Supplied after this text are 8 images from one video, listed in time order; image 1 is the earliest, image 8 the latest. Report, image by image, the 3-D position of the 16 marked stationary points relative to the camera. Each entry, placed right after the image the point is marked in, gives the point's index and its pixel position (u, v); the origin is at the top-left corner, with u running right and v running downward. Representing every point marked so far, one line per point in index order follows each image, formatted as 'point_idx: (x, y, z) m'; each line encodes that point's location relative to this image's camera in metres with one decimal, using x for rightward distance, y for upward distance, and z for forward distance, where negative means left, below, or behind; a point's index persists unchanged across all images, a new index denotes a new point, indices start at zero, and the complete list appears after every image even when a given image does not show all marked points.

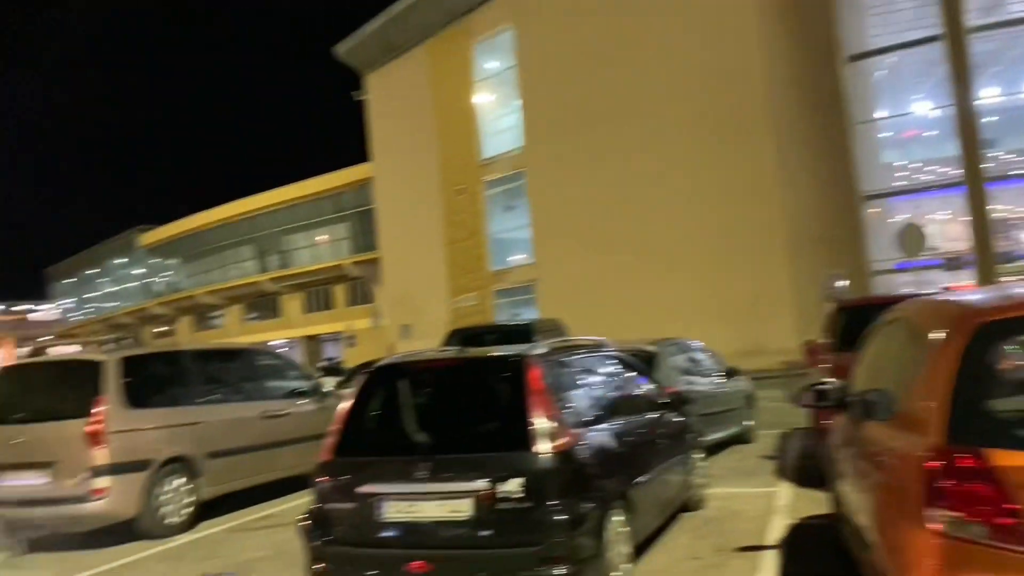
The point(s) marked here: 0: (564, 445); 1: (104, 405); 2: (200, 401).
0: (+0.3, -0.9, +4.3) m
1: (-3.8, -1.1, +6.8) m
2: (-3.3, -1.2, +7.8) m
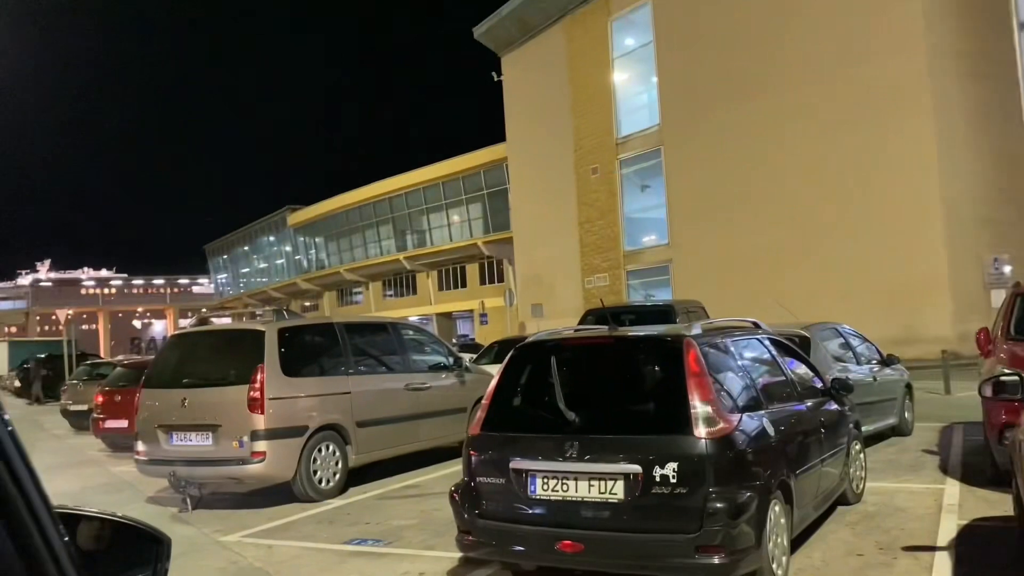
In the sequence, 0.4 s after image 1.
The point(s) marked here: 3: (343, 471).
0: (+1.2, -0.8, +4.1) m
1: (-2.5, -0.8, +7.3) m
2: (-1.8, -0.9, +8.2) m
3: (-1.8, -2.0, +8.0) m
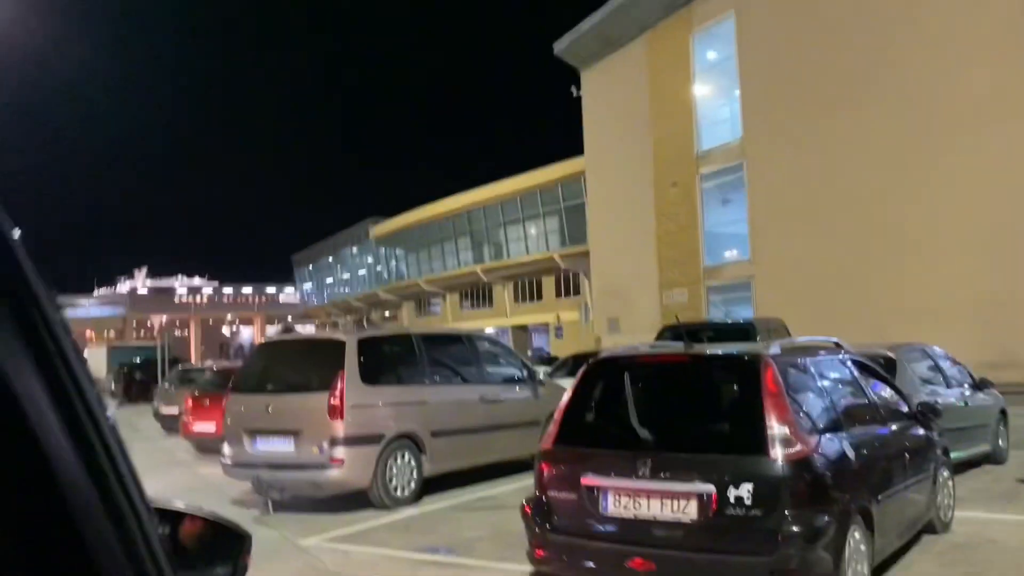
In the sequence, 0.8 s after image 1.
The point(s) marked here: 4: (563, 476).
0: (+1.5, -0.9, +3.9) m
1: (-1.7, -1.0, +7.5) m
2: (-1.0, -1.1, +8.4) m
3: (-1.0, -2.1, +8.1) m
4: (+0.3, -1.1, +4.4) m
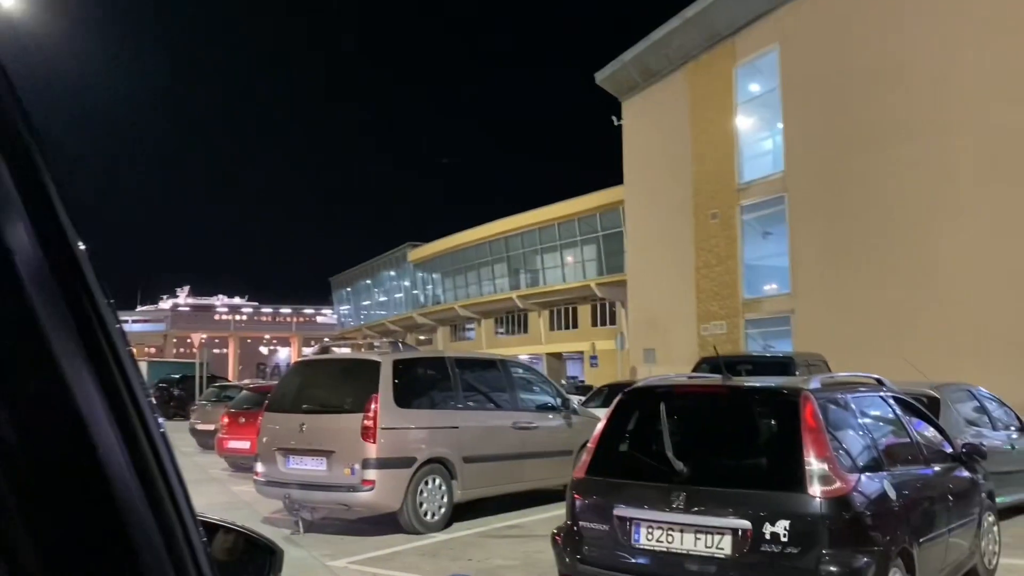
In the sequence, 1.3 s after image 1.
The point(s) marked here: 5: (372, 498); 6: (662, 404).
0: (+1.7, -1.1, +3.8) m
1: (-1.4, -1.2, +7.6) m
2: (-0.6, -1.3, +8.4) m
3: (-0.7, -2.4, +8.1) m
4: (+0.5, -1.3, +4.4) m
5: (-1.4, -2.1, +7.4) m
6: (+0.9, -0.7, +4.6) m
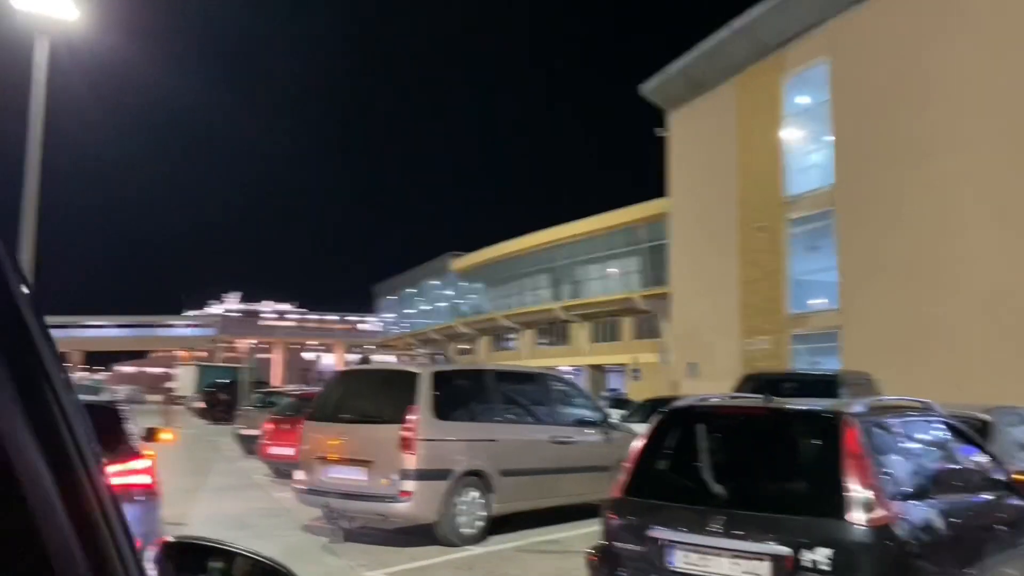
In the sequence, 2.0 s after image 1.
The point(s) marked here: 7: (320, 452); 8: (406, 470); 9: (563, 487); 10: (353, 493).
0: (+1.9, -1.2, +3.7) m
1: (-1.0, -1.3, +7.6) m
2: (-0.2, -1.5, +8.4) m
3: (-0.3, -2.5, +8.1) m
4: (+0.7, -1.4, +4.3) m
5: (-1.0, -2.2, +7.4) m
6: (+1.2, -0.8, +4.5) m
7: (-2.1, -1.8, +8.0) m
8: (-1.1, -1.8, +7.4) m
9: (+0.6, -2.4, +8.9) m
10: (-1.6, -2.1, +7.7) m
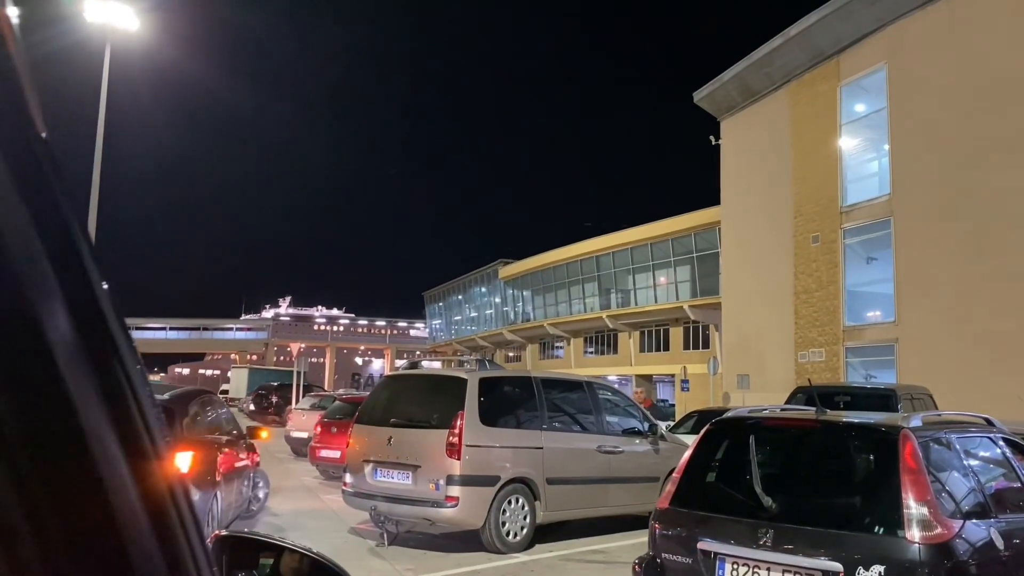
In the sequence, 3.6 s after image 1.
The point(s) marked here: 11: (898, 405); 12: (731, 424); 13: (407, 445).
0: (+2.1, -1.2, +3.6) m
1: (-0.5, -1.4, +7.7) m
2: (+0.4, -1.6, +8.4) m
3: (+0.2, -2.6, +8.1) m
4: (+1.0, -1.5, +4.3) m
5: (-0.6, -2.3, +7.4) m
6: (+1.4, -0.9, +4.4) m
7: (-1.6, -1.8, +8.1) m
8: (-0.6, -1.9, +7.5) m
9: (+1.2, -2.5, +8.8) m
10: (-1.2, -2.2, +7.8) m
11: (+5.5, -1.7, +10.5) m
12: (+1.3, -0.8, +4.5) m
13: (-1.1, -1.7, +7.8) m
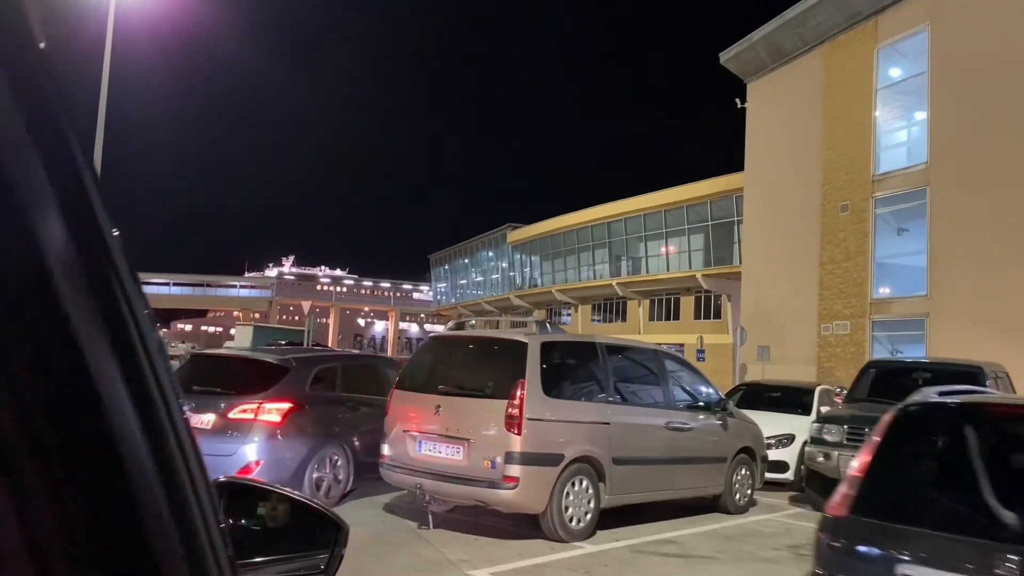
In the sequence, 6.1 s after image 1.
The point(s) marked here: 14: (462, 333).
0: (+2.7, -1.0, +2.6) m
1: (+0.1, -0.9, +6.7) m
2: (+1.0, -1.1, +7.4) m
3: (+0.8, -2.2, +7.1) m
4: (+1.6, -1.2, +3.3) m
5: (0.0, -1.8, +6.5) m
6: (+2.1, -0.6, +3.4) m
7: (-1.0, -1.3, +7.2) m
8: (0.0, -1.5, +6.5) m
9: (+1.8, -2.0, +7.9) m
10: (-0.6, -1.7, +6.8) m
11: (+6.1, -1.2, +9.5) m
12: (+2.0, -0.6, +3.5) m
13: (-0.5, -1.2, +6.9) m
14: (-0.5, -0.5, +7.5) m
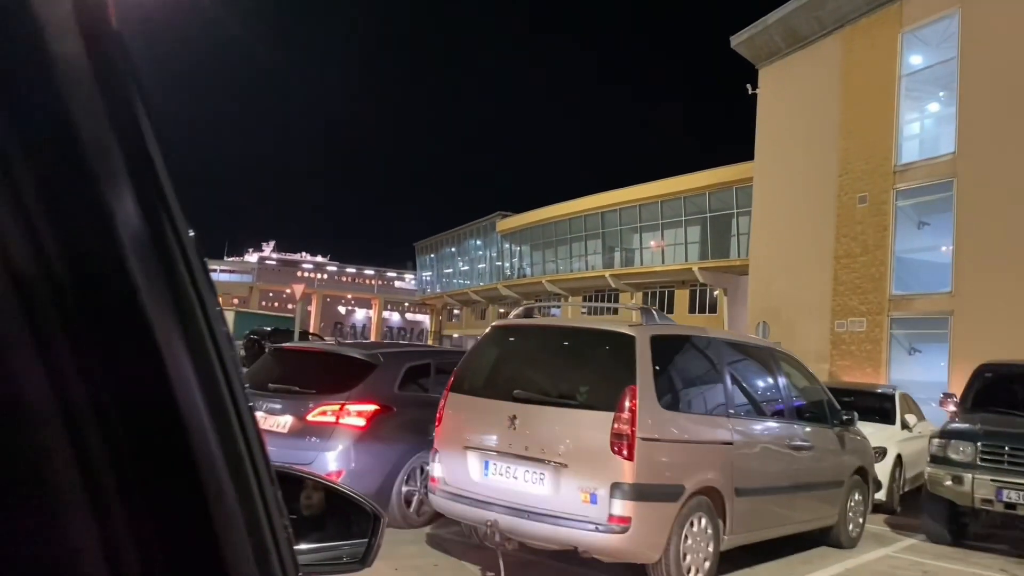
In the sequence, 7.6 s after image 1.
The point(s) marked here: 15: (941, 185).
0: (+3.5, -1.0, +1.0) m
1: (+0.8, -0.8, +5.0) m
2: (+1.7, -0.9, +5.7) m
3: (+1.5, -2.0, +5.5) m
4: (+2.4, -1.1, +1.7) m
5: (+0.7, -1.7, +4.8) m
6: (+2.9, -0.6, +1.8) m
7: (-0.3, -1.1, +5.5) m
8: (+0.7, -1.3, +4.9) m
9: (+2.4, -1.9, +6.3) m
10: (+0.1, -1.5, +5.1) m
11: (+6.8, -1.1, +8.0) m
12: (+2.8, -0.5, +1.9) m
13: (+0.2, -1.0, +5.2) m
14: (+0.2, -0.3, +5.8) m
15: (+11.4, +2.7, +17.8) m
